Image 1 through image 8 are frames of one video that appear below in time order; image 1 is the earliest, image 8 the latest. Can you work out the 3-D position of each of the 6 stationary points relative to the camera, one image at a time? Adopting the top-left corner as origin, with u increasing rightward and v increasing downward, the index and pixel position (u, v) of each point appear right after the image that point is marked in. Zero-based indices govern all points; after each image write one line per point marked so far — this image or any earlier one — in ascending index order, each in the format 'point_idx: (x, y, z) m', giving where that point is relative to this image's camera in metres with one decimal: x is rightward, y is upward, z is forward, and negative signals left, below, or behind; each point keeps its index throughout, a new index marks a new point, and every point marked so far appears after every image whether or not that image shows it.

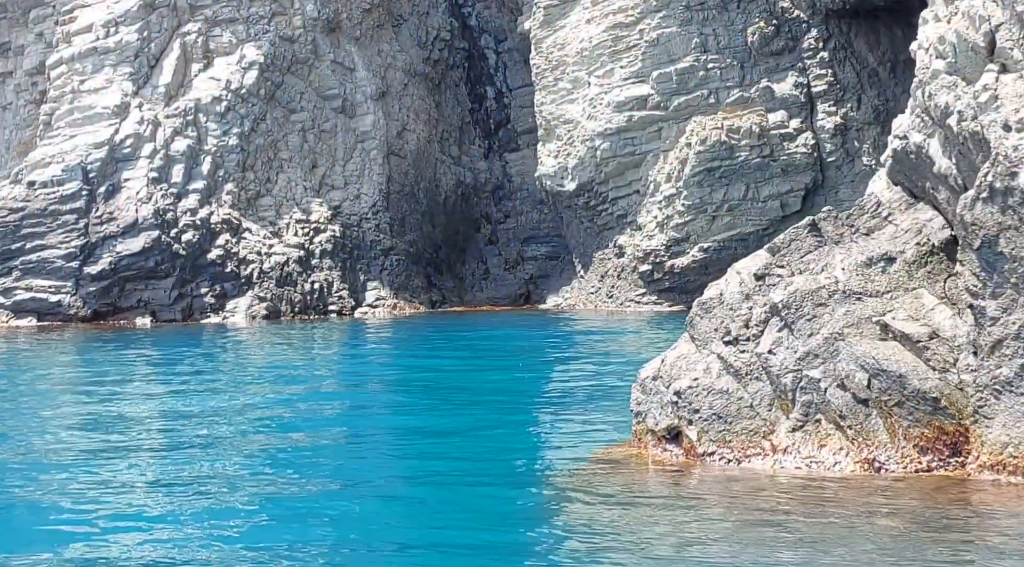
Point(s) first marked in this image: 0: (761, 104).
0: (+3.2, +2.3, +19.2) m
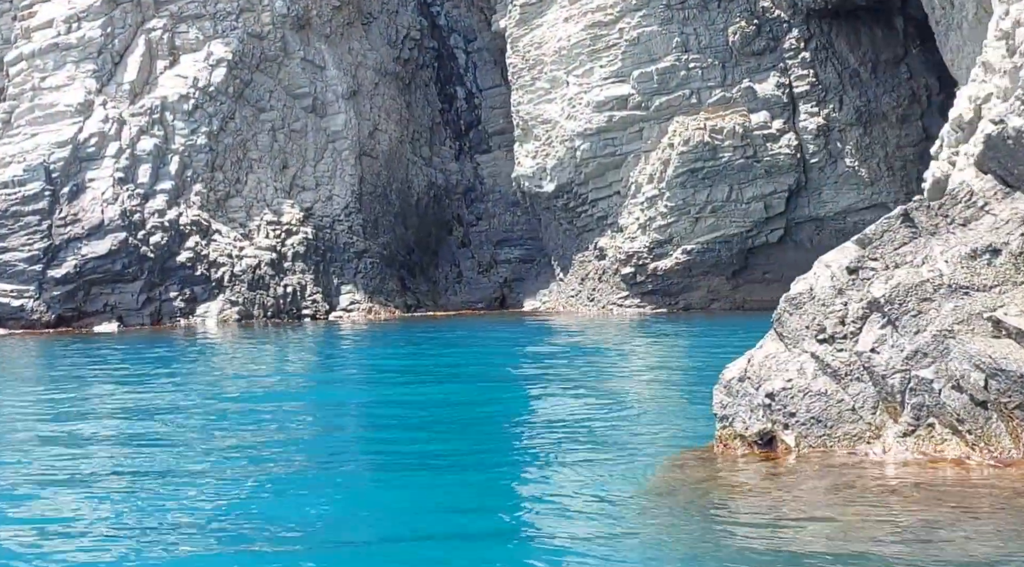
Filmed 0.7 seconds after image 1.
0: (+2.9, +2.3, +18.9) m
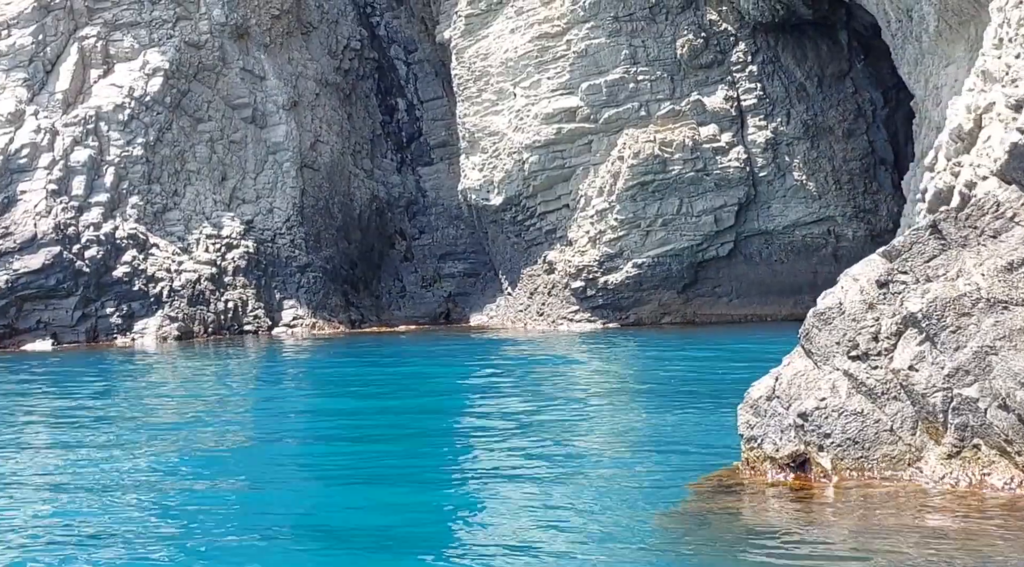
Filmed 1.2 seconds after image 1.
0: (+2.3, +2.1, +18.7) m
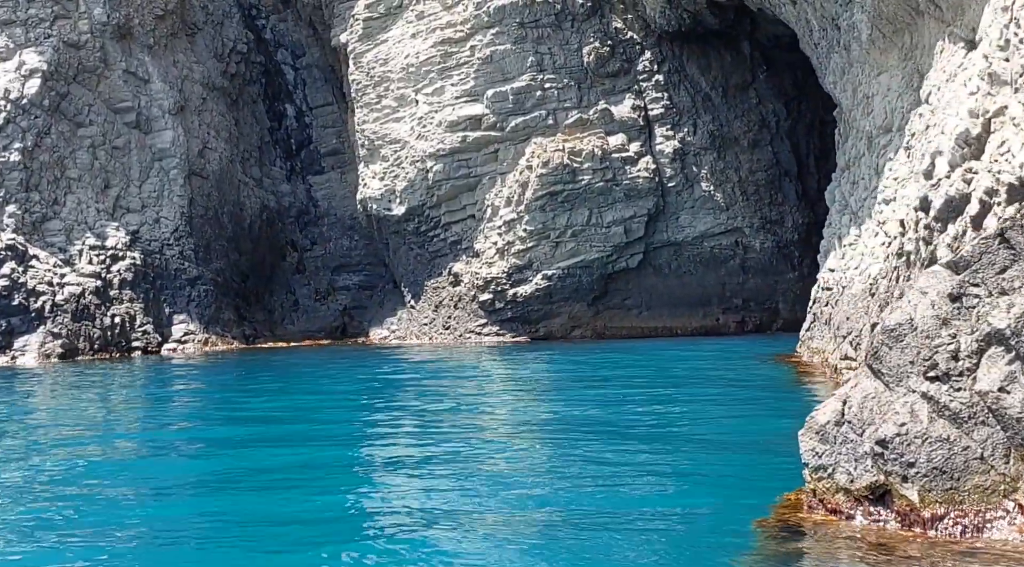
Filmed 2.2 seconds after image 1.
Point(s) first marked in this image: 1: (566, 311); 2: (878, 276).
0: (+1.1, +1.9, +18.3) m
1: (+0.7, -0.3, +18.1) m
2: (+2.6, +0.1, +10.5) m
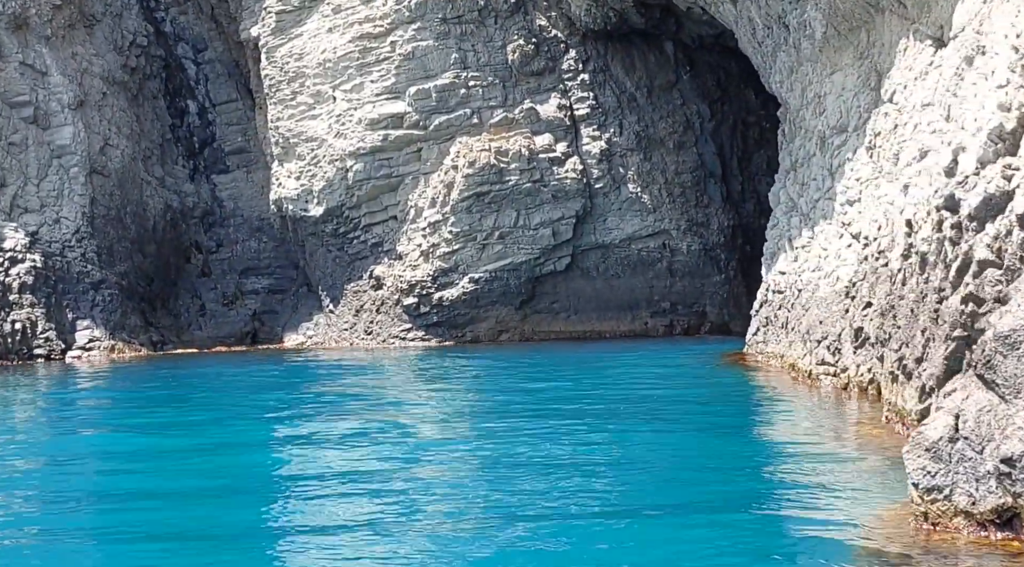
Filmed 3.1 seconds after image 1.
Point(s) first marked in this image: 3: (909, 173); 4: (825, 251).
0: (+0.2, +1.9, +17.8) m
1: (-0.2, -0.4, +17.6) m
2: (+2.3, +0.1, +10.2) m
3: (+2.6, +0.7, +9.9) m
4: (+2.5, +0.3, +11.9) m
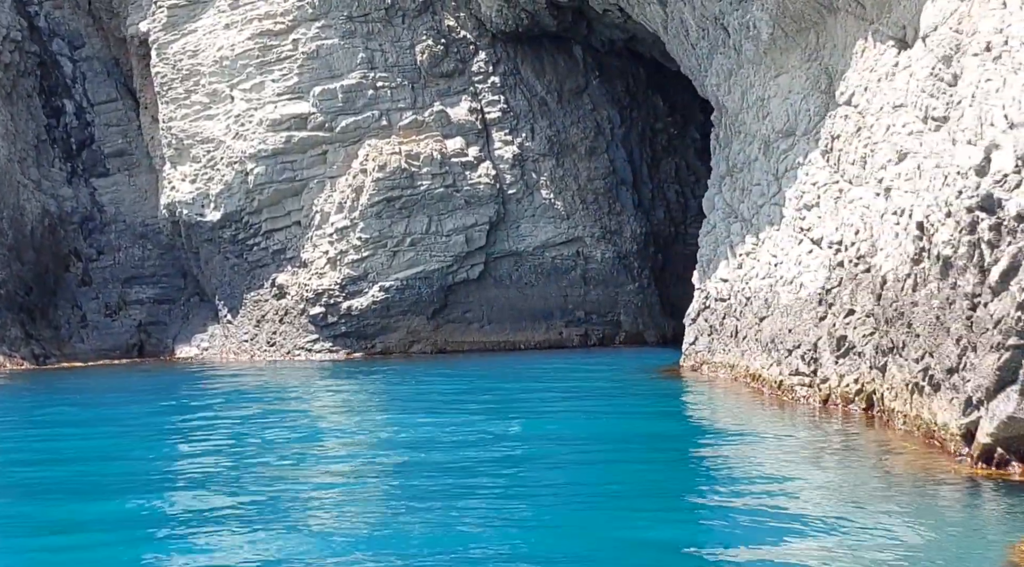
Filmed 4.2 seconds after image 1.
0: (-0.9, +1.8, +17.2) m
1: (-1.2, -0.5, +16.9) m
2: (+2.1, 0.0, +9.8) m
3: (+2.4, +0.7, +9.5) m
4: (+2.0, +0.2, +11.5) m
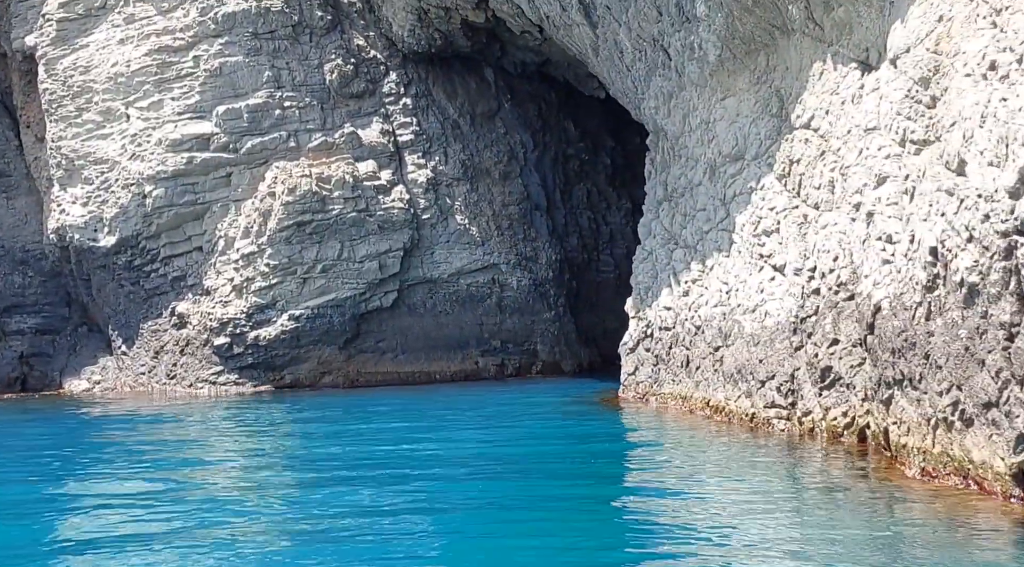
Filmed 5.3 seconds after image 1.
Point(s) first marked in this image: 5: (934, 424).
0: (-1.8, +1.5, +16.5) m
1: (-2.1, -0.8, +16.1) m
2: (+1.8, -0.2, +9.4) m
3: (+2.2, +0.5, +9.2) m
4: (+1.6, 0.0, +11.1) m
5: (+2.1, -0.7, +7.3) m
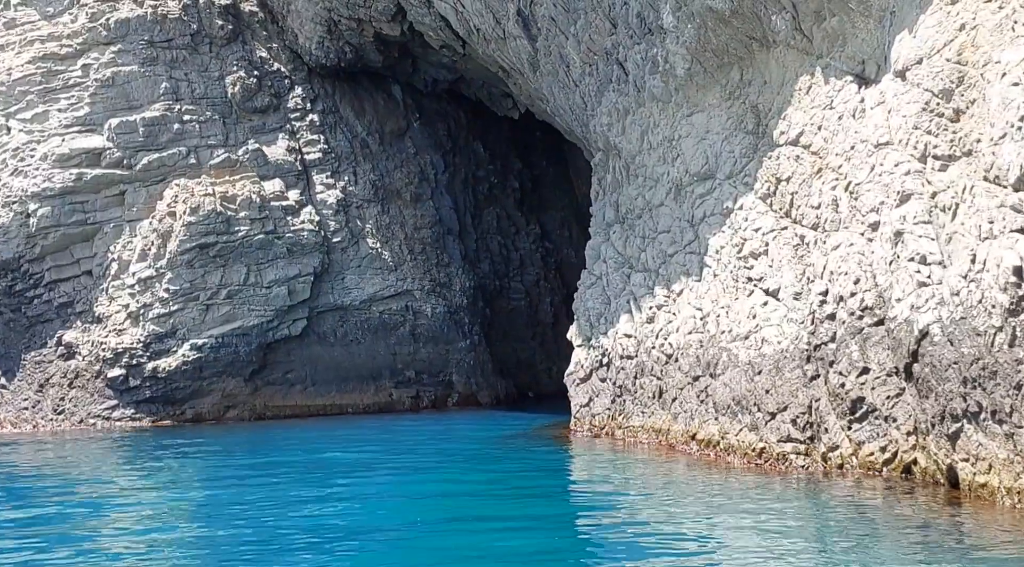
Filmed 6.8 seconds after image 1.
0: (-2.7, +1.2, +15.4) m
1: (-3.0, -1.1, +14.9) m
2: (+1.8, -0.3, +8.8) m
3: (+2.2, +0.4, +8.6) m
4: (+1.4, -0.2, +10.5) m
5: (+2.3, -0.8, +6.7) m
